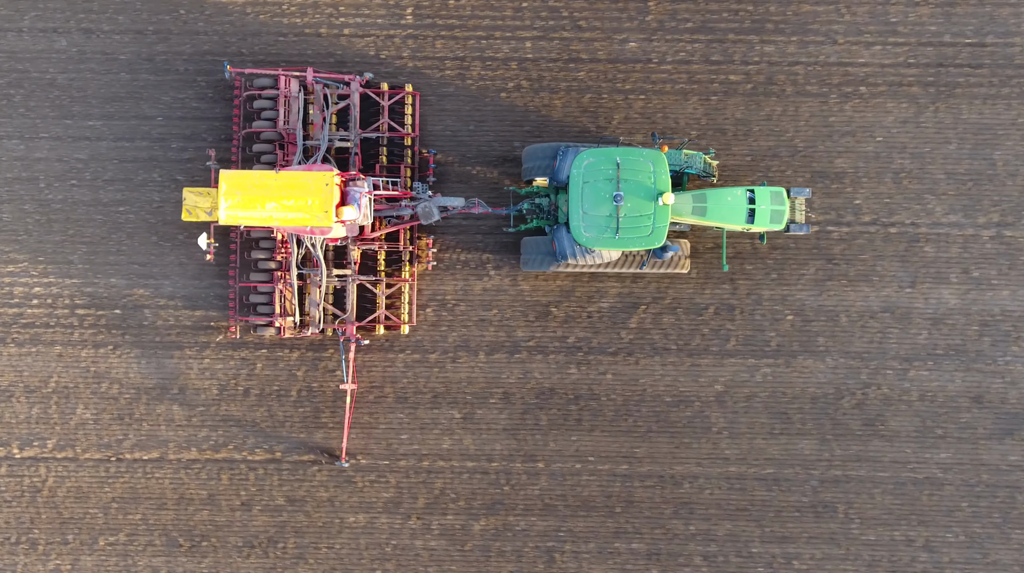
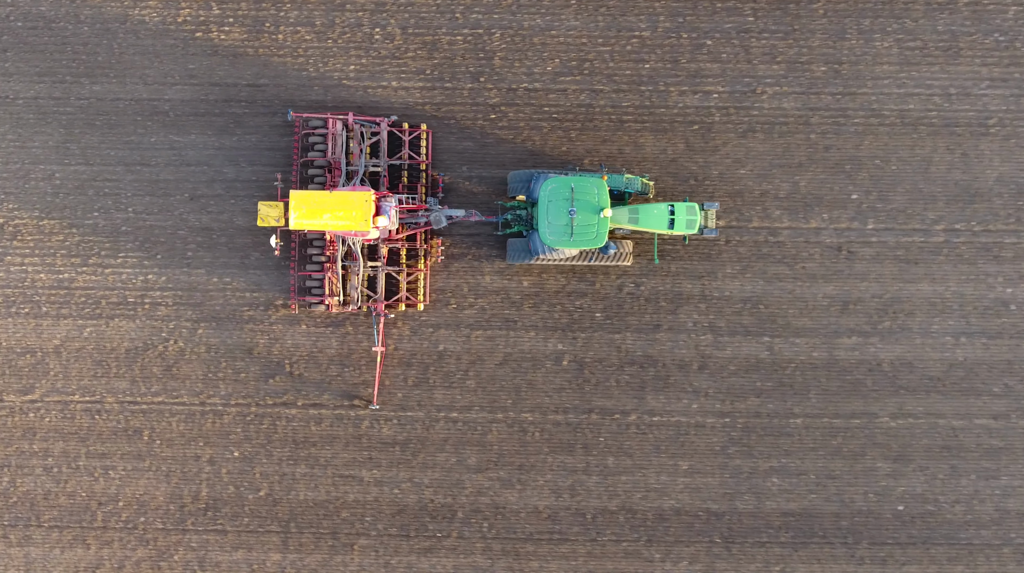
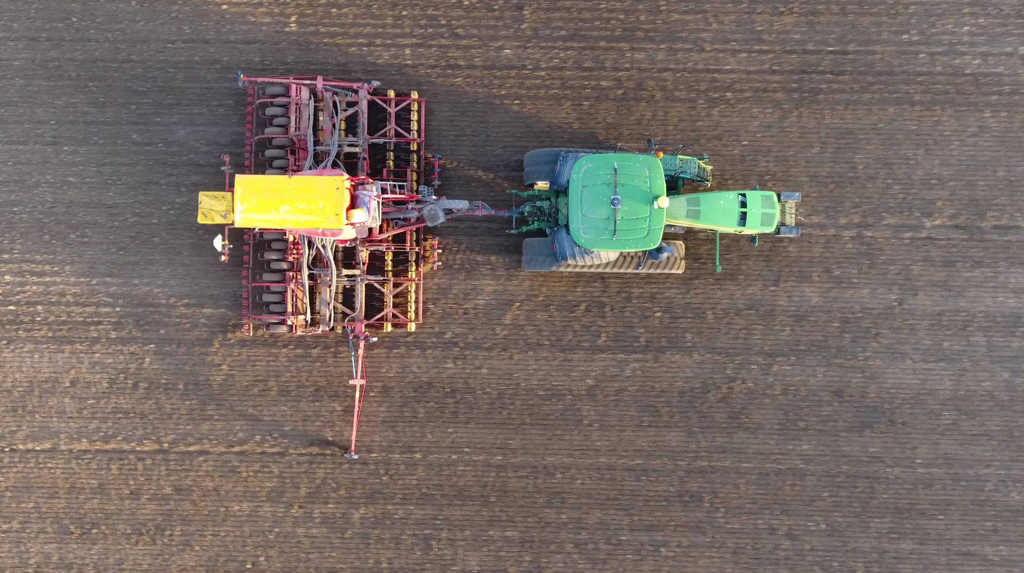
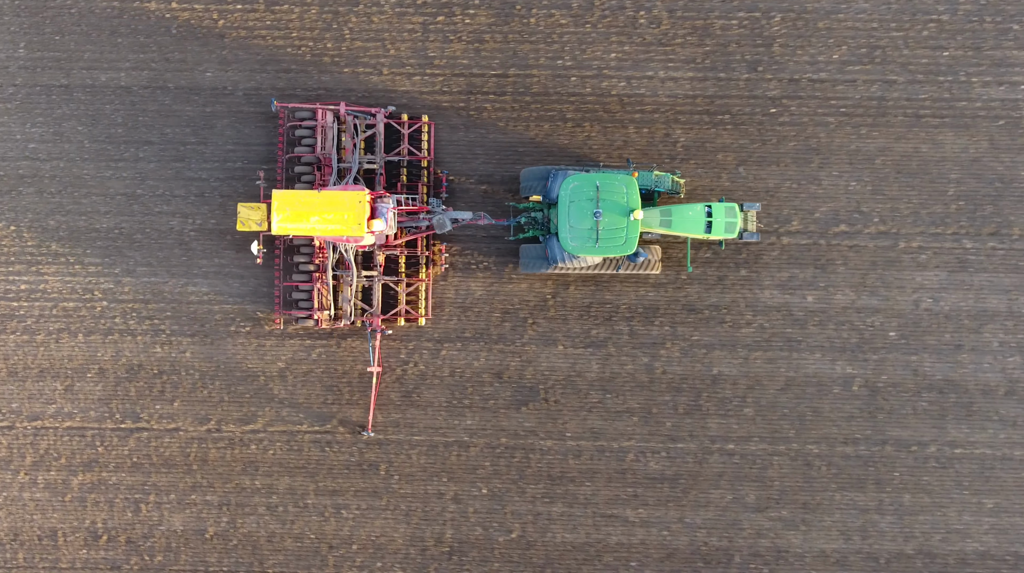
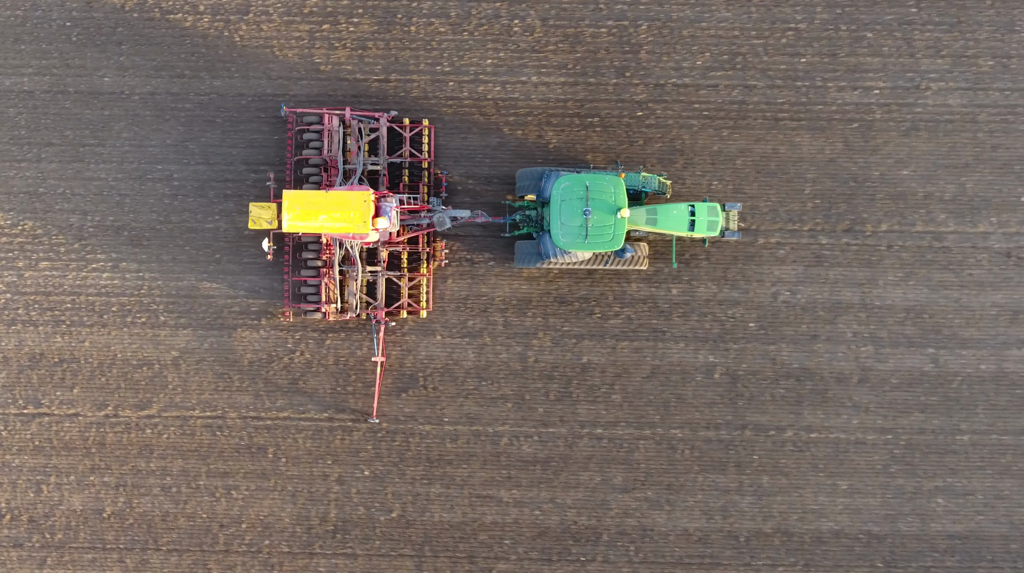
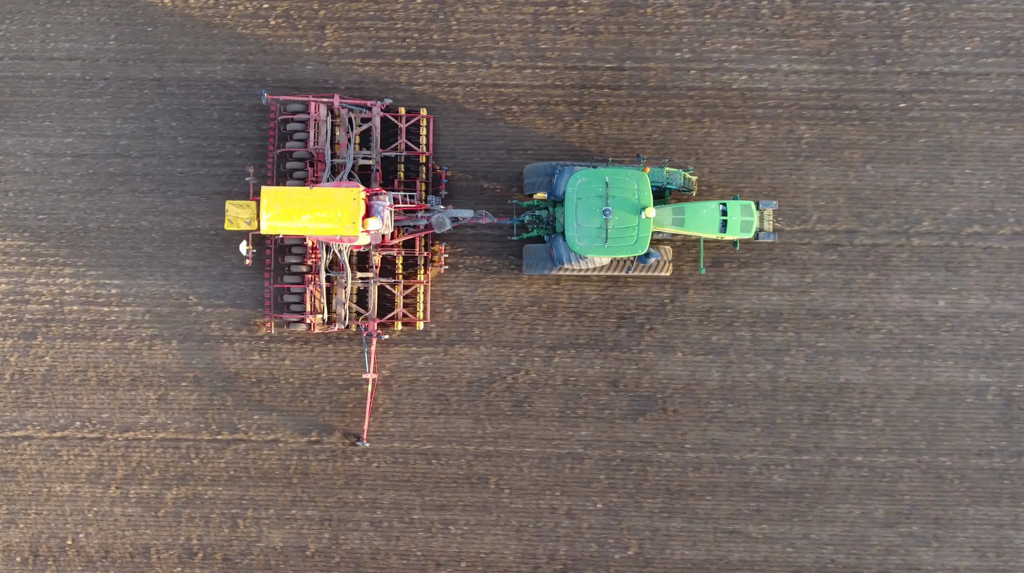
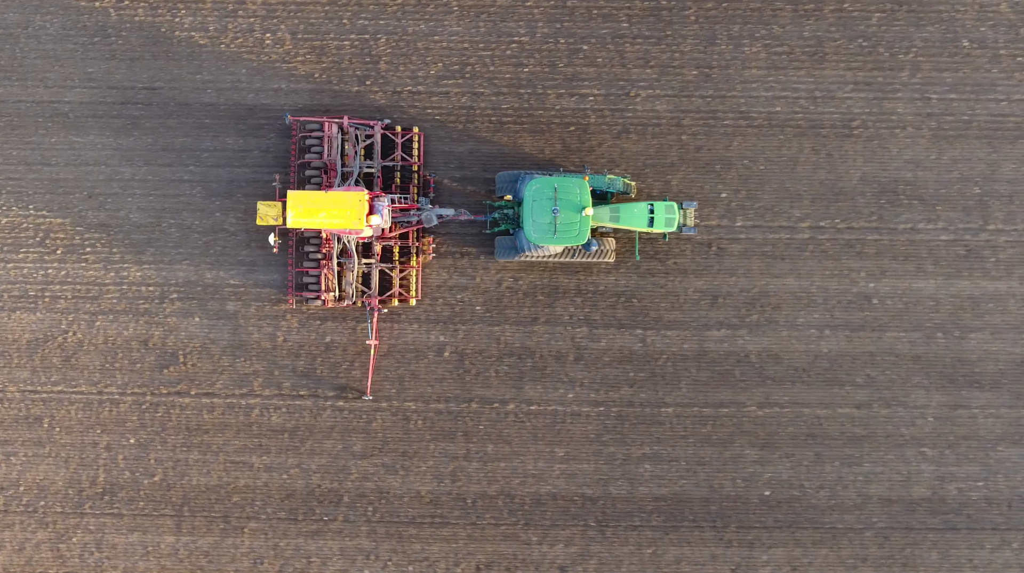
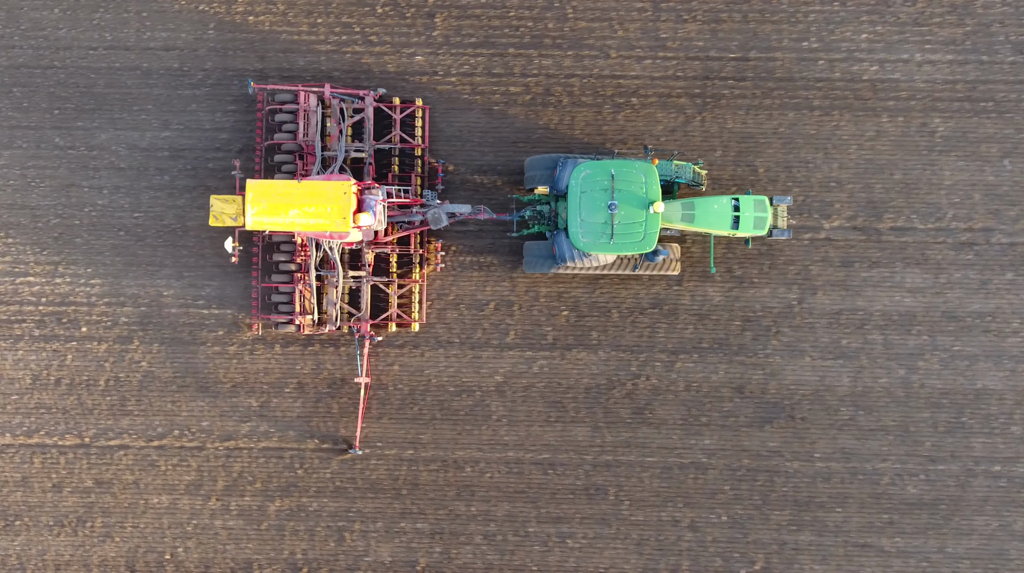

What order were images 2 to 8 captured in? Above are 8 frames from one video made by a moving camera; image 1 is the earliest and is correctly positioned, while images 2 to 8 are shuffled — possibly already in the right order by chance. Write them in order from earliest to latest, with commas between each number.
3, 8, 6, 4, 5, 2, 7
